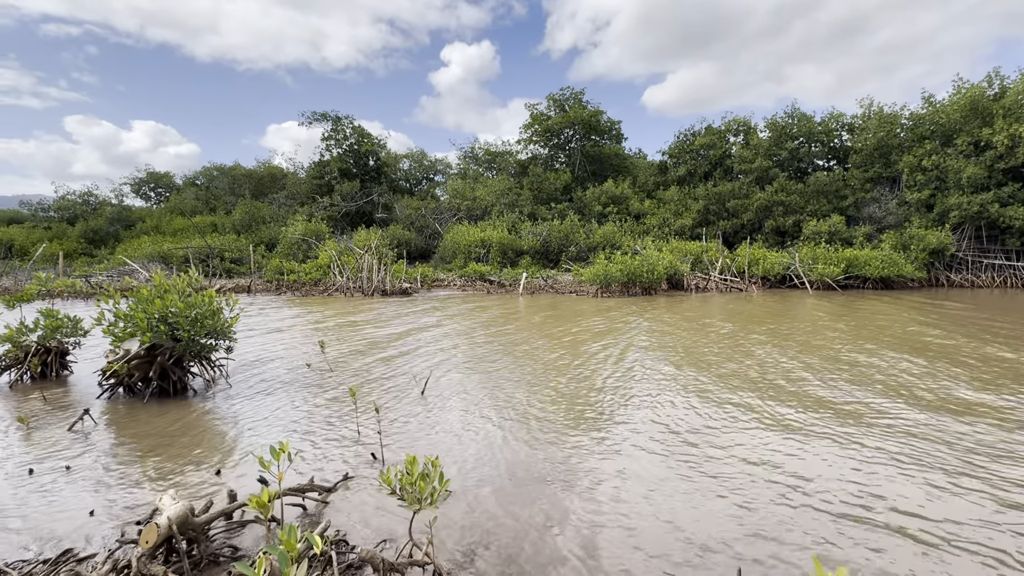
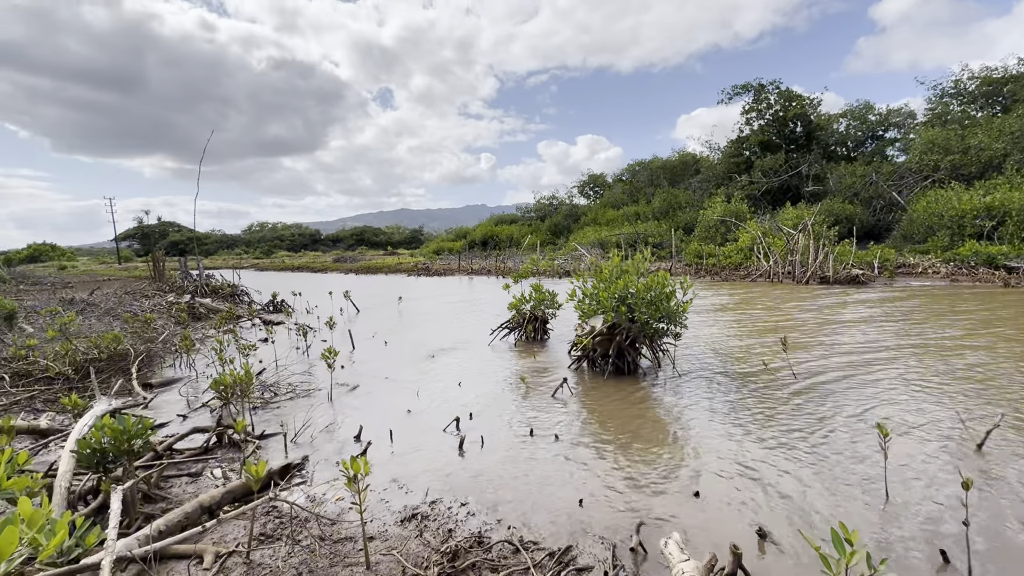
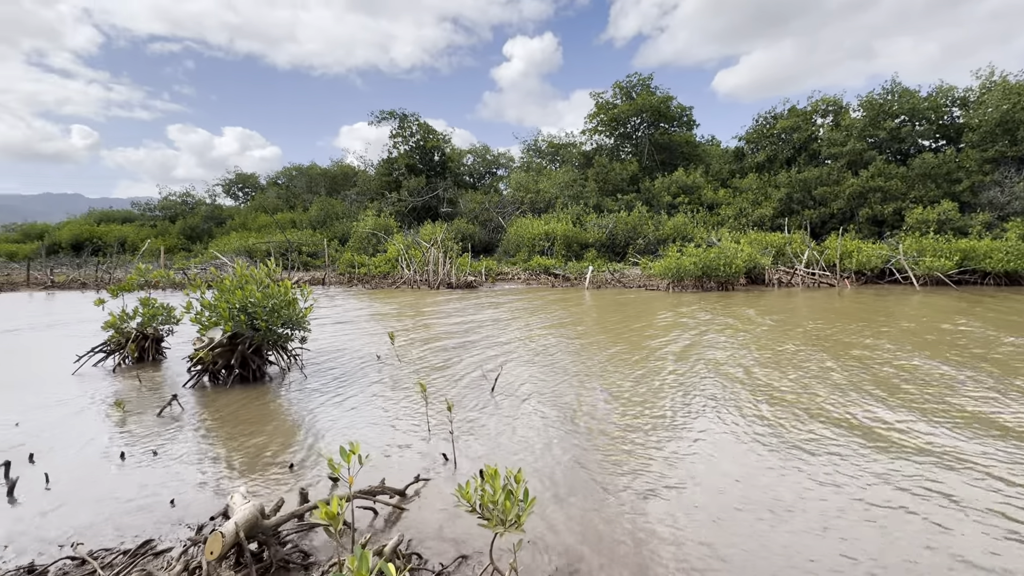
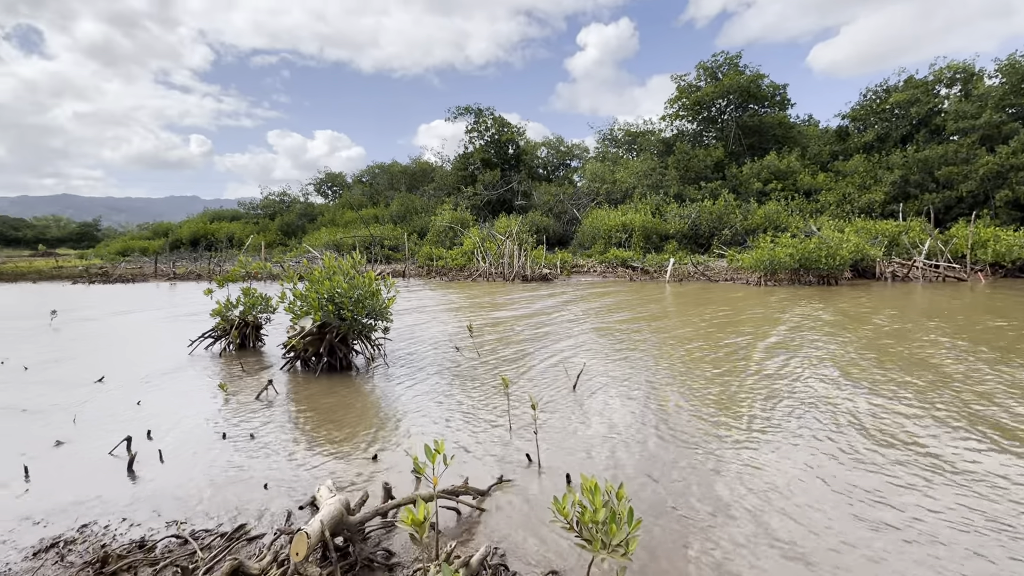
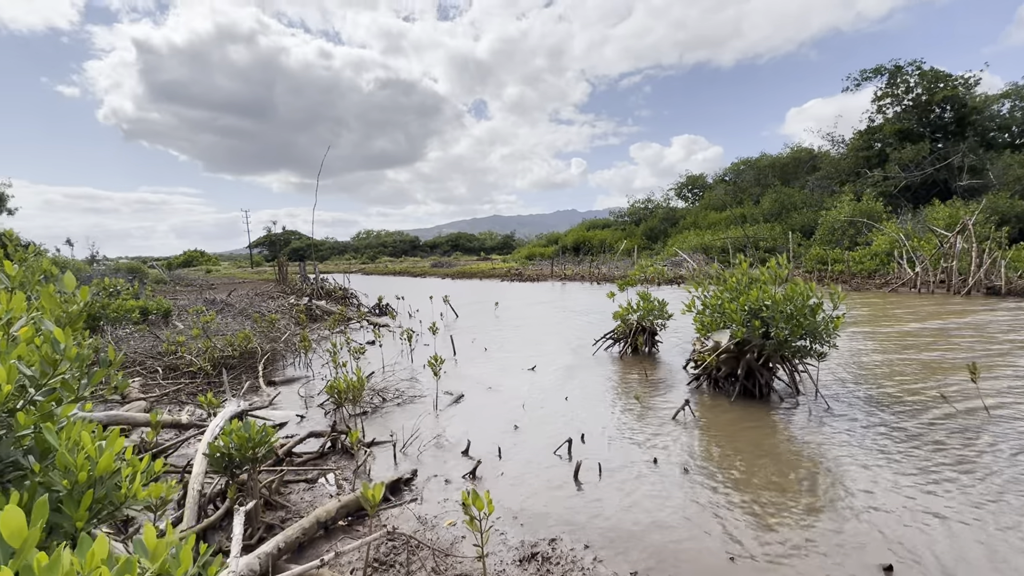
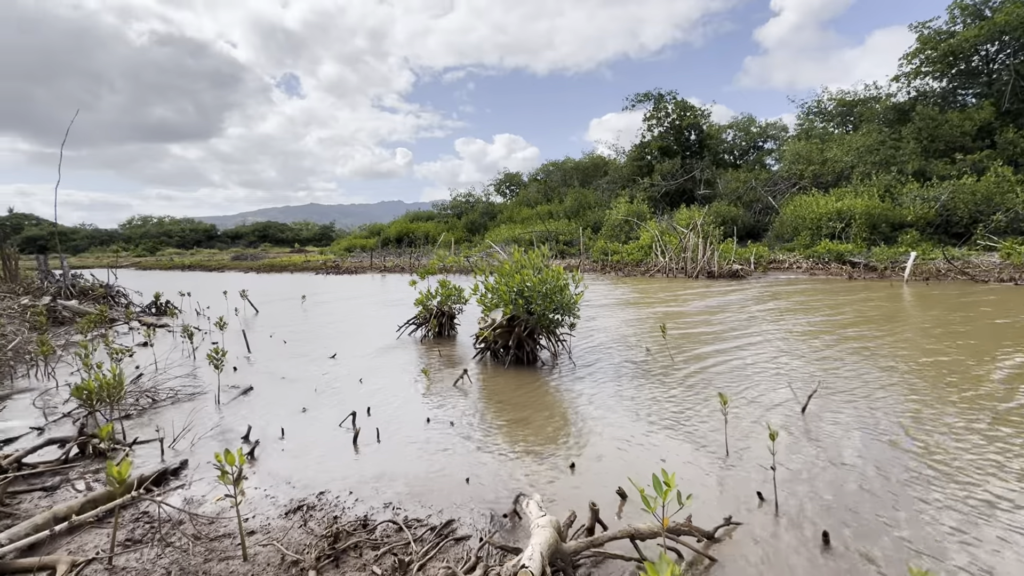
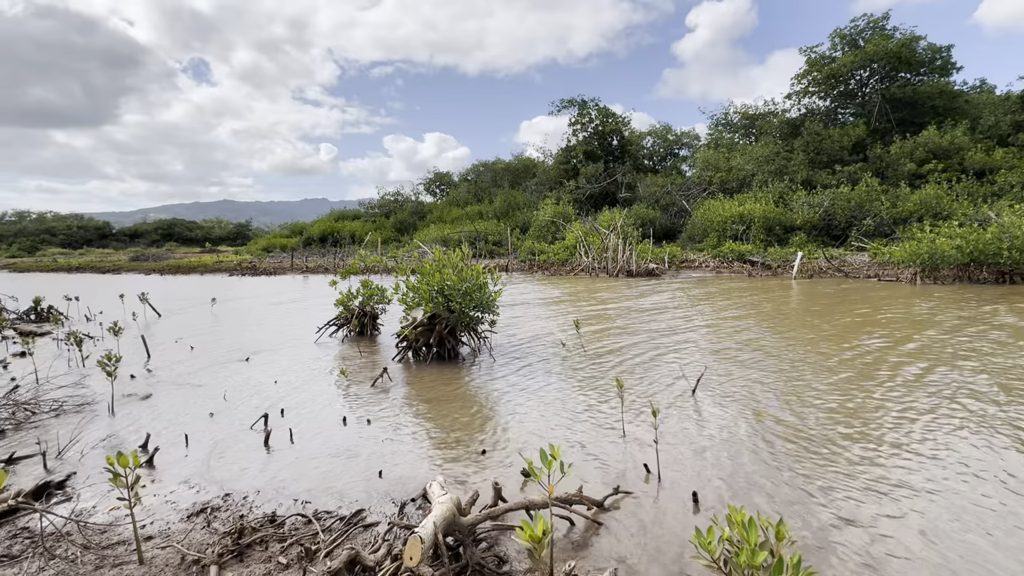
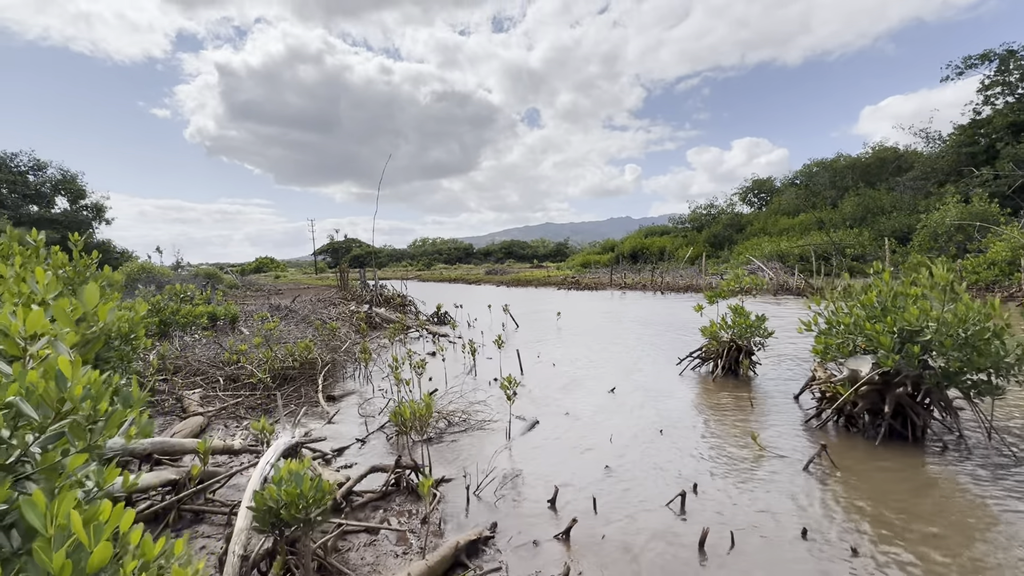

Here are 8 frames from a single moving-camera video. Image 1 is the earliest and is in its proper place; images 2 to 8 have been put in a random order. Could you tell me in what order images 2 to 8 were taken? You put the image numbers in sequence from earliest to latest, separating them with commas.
3, 4, 7, 6, 2, 5, 8
